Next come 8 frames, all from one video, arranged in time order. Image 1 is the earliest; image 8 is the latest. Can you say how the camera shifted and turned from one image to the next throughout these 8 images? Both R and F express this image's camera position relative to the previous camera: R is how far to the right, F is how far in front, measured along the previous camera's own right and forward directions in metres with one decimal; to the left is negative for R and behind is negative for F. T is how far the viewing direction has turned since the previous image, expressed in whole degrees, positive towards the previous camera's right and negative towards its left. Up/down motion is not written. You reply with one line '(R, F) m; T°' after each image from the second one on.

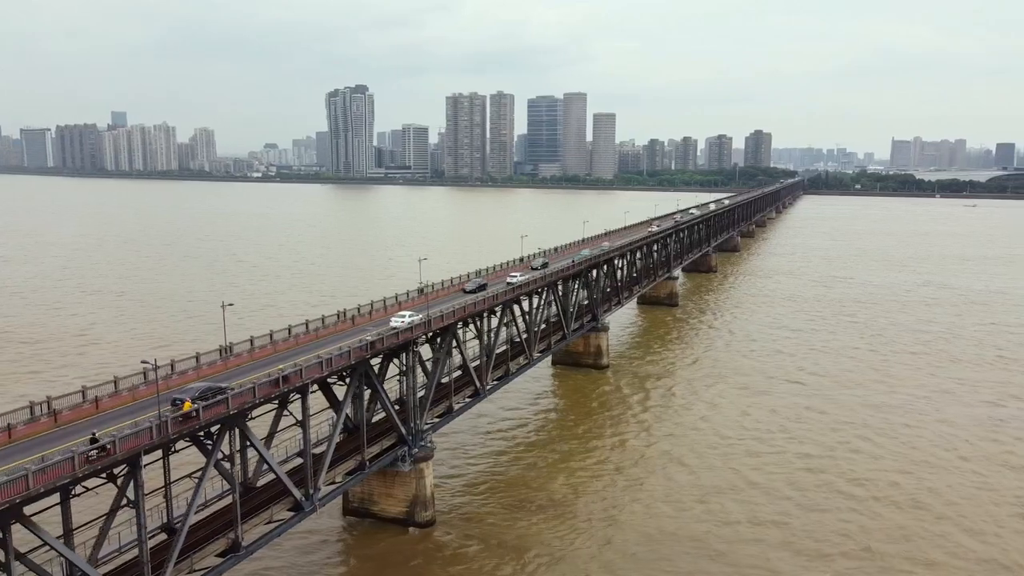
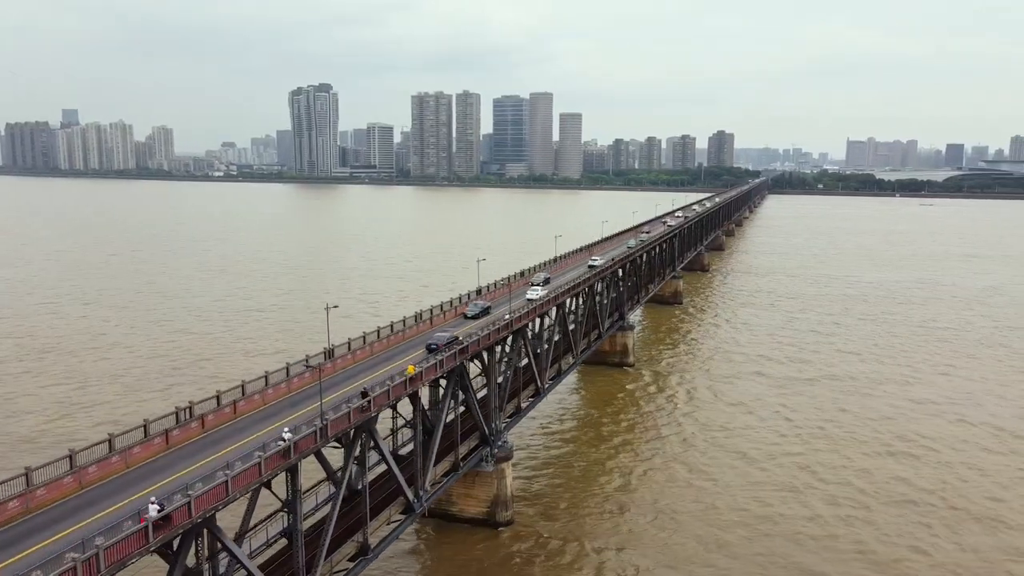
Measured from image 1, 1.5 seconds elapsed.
(-4.1, -0.1) m; +3°
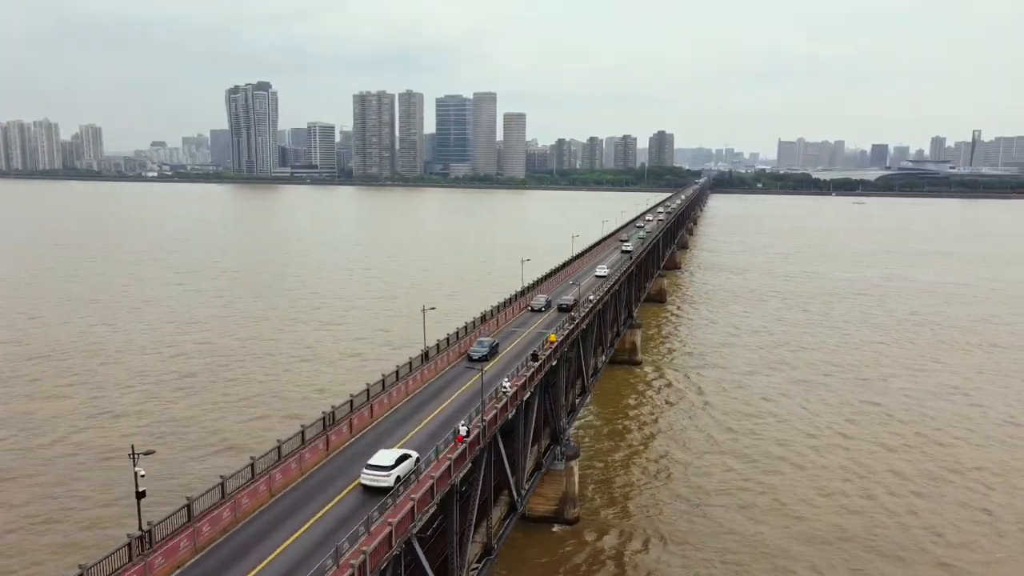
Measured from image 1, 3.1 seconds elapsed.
(-4.4, -0.1) m; +4°
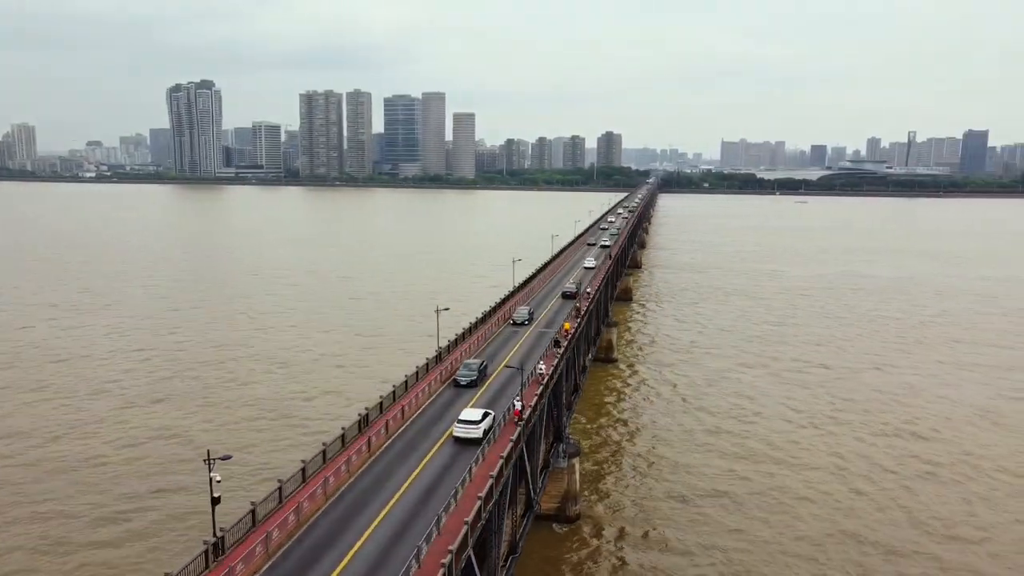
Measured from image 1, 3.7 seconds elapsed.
(-1.8, -0.1) m; +4°
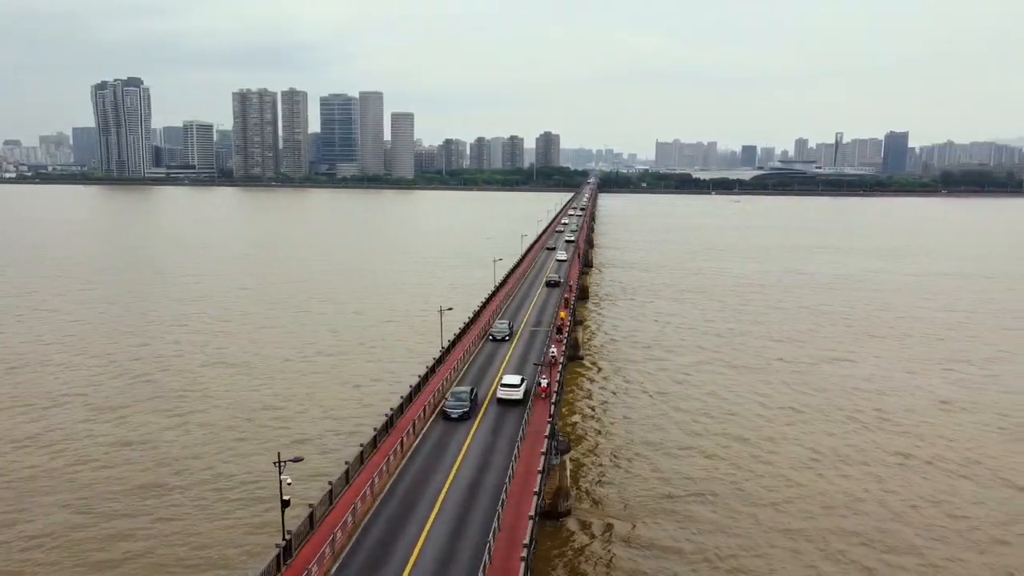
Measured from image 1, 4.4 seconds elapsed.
(-1.8, -0.2) m; +4°
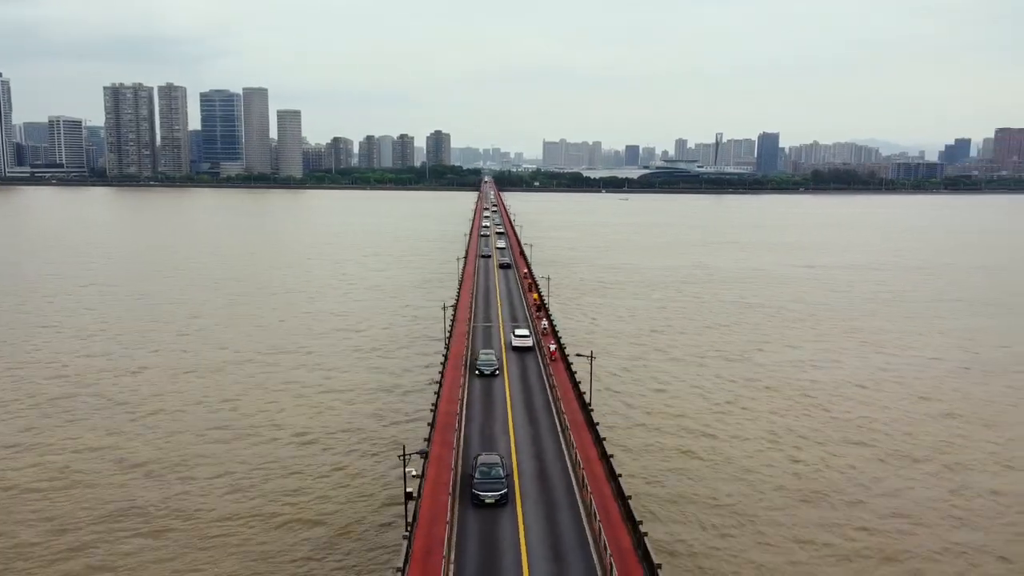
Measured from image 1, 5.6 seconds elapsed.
(-3.2, -0.3) m; +8°
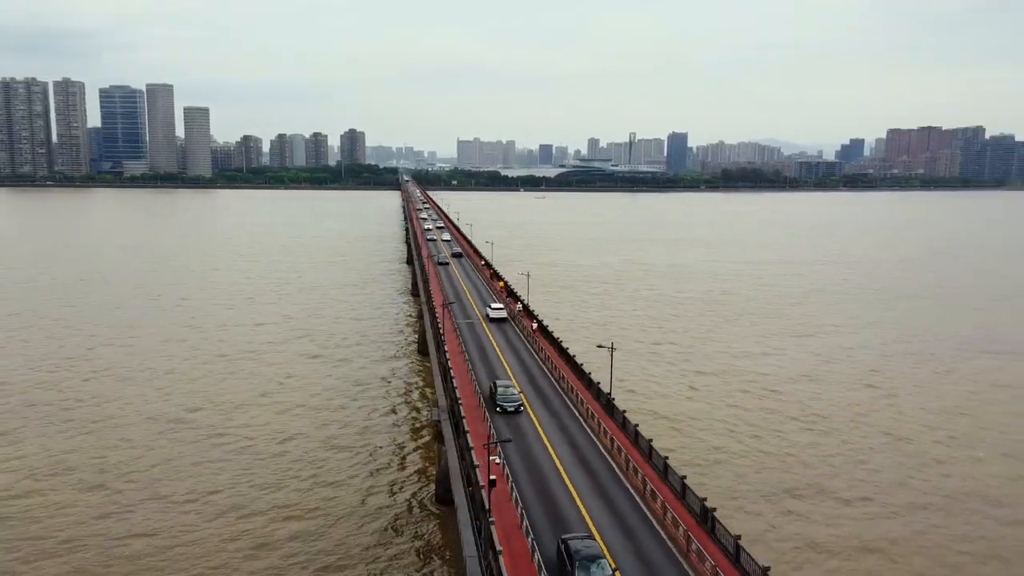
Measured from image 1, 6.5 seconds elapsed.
(-2.4, -0.4) m; +6°
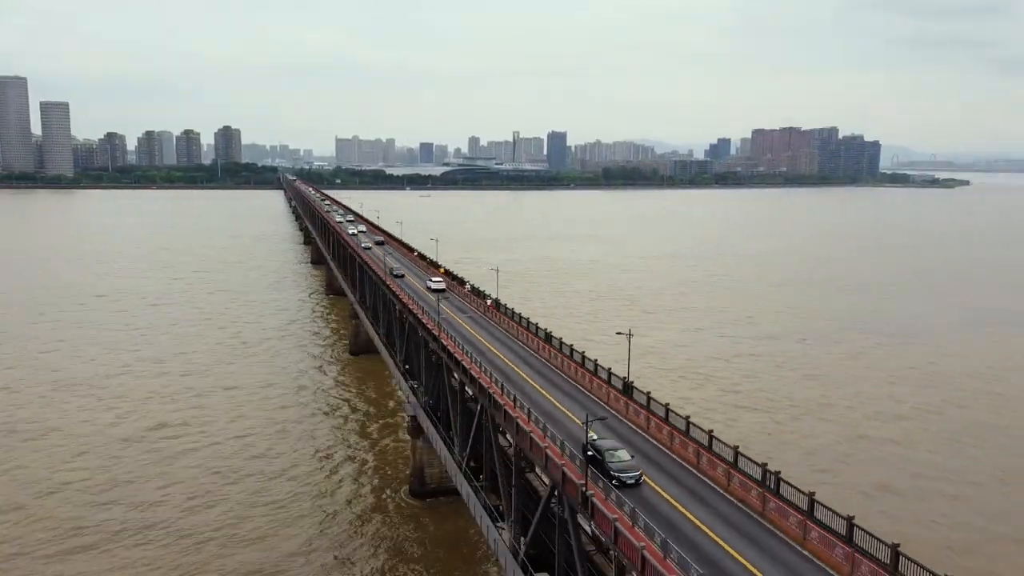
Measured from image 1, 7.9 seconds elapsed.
(-3.3, -0.5) m; +8°
